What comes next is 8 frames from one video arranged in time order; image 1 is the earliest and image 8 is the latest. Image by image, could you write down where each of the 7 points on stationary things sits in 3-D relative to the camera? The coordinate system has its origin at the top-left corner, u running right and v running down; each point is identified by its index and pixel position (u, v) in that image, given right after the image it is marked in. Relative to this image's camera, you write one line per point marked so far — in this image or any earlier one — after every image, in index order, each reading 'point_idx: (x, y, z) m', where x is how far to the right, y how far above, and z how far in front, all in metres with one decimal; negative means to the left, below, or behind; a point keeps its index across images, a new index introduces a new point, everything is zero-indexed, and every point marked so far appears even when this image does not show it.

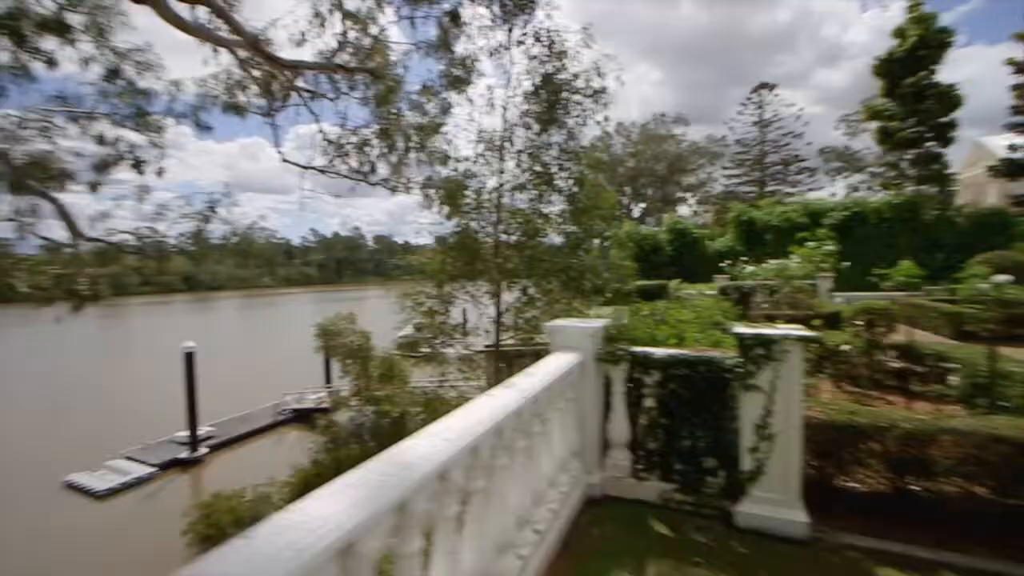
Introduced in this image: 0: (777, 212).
0: (+11.5, +3.3, +19.0) m
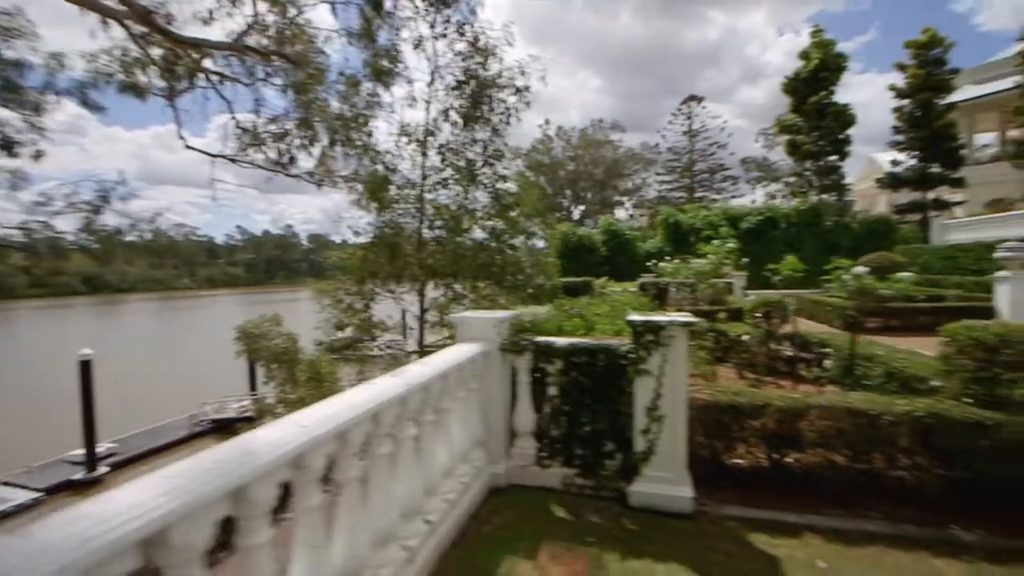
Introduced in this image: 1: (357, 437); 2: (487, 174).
0: (+8.8, +3.3, +20.3) m
1: (-0.7, -0.7, +2.0) m
2: (-0.4, +1.8, +6.9) m
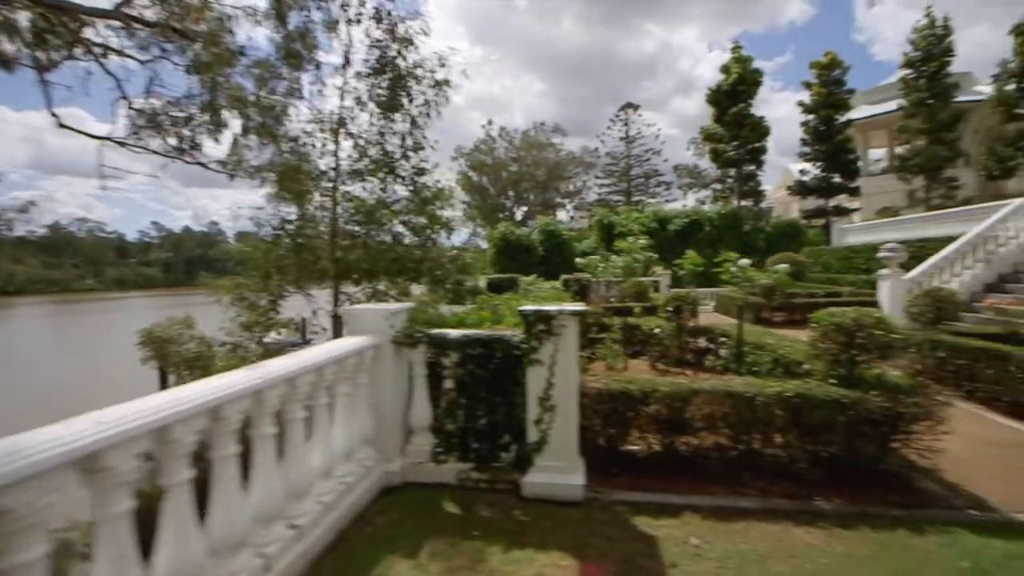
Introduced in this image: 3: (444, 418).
0: (+5.8, +3.4, +21.1) m
1: (-1.4, -0.6, +1.8) m
2: (-1.6, +1.8, +6.7) m
3: (-0.5, -1.0, +3.5) m
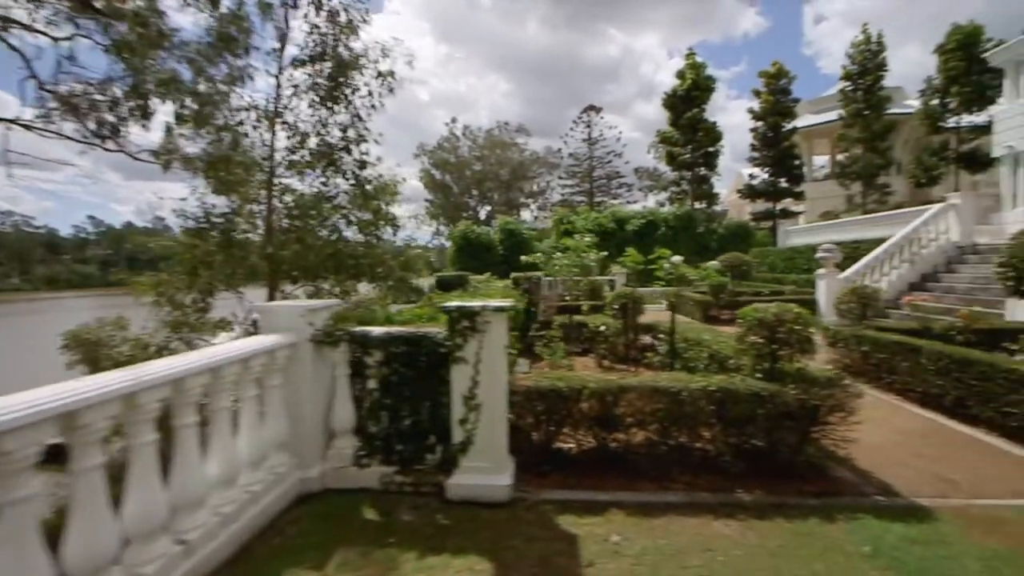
0: (+3.9, +3.4, +21.4) m
1: (-1.8, -0.6, +1.6) m
2: (-2.4, +1.9, +6.4) m
3: (-1.1, -1.0, +3.3) m
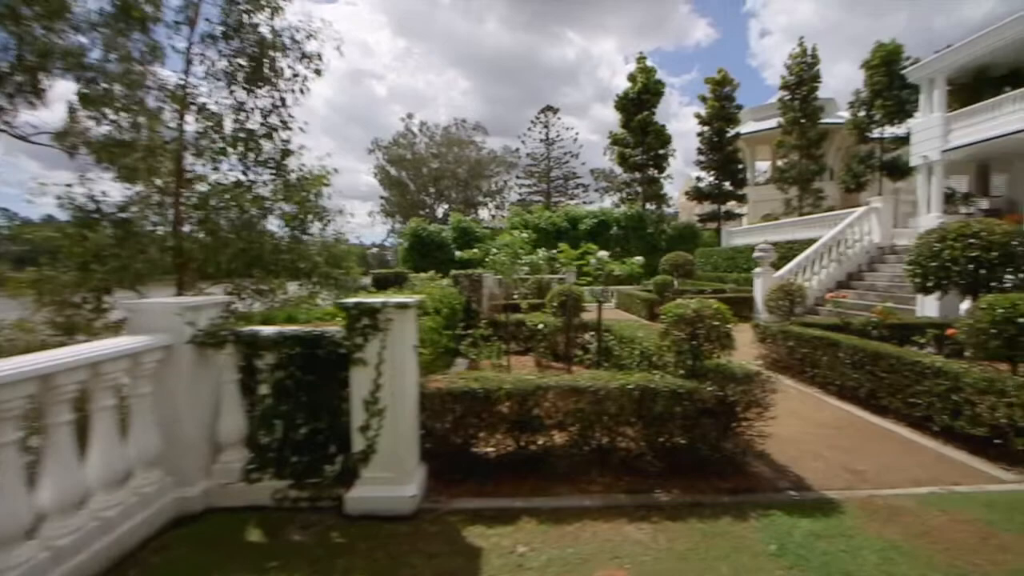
0: (+1.6, +3.5, +21.4) m
1: (-2.3, -0.6, +1.2) m
2: (-3.3, +1.9, +6.0) m
3: (-1.7, -1.0, +3.0) m
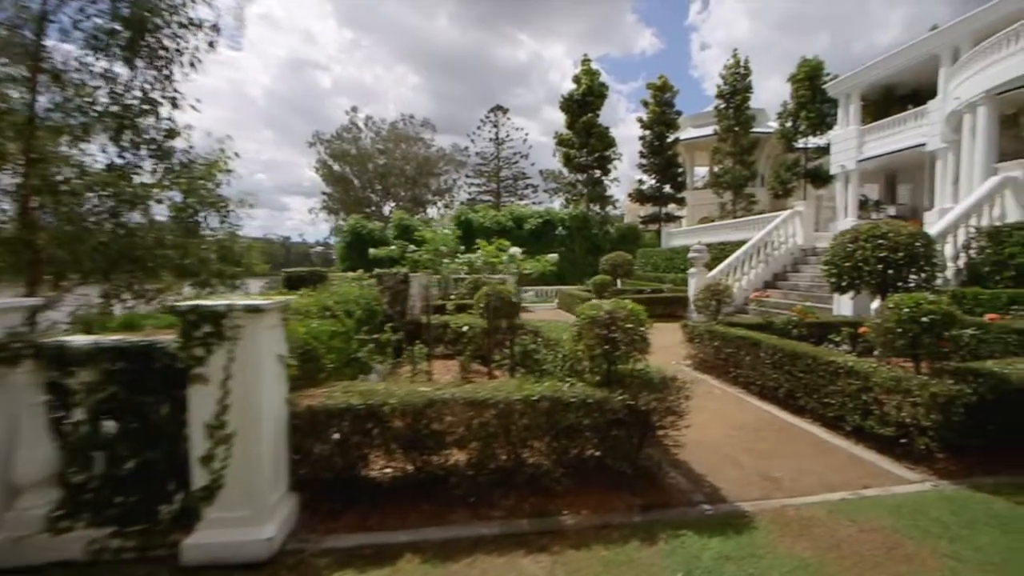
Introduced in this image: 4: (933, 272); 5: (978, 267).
0: (-1.1, +3.5, +21.1) m
1: (-2.7, -0.5, +0.6) m
2: (-4.3, +1.9, +5.2) m
3: (-2.4, -1.0, +2.4) m
4: (+5.8, +0.2, +6.0) m
5: (+7.7, +0.3, +7.2) m
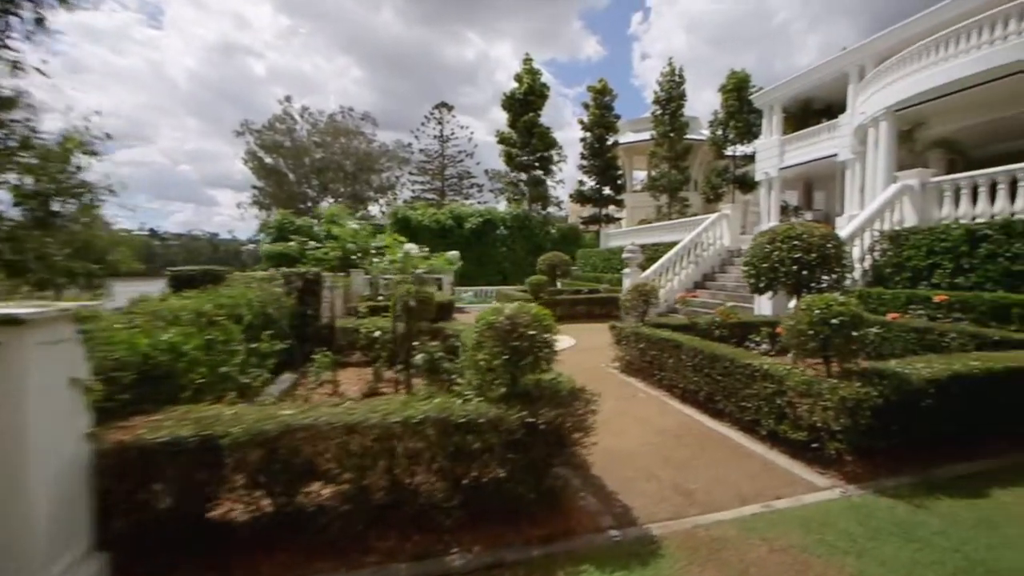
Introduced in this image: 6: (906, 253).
0: (-3.9, +3.5, +20.4) m
1: (-3.1, -0.6, -0.2) m
2: (-5.2, +1.9, +4.2) m
3: (-3.0, -1.0, +1.7) m
4: (+4.7, +0.2, +6.3) m
5: (+6.5, +0.3, +7.7) m
6: (+6.6, +0.6, +7.3) m
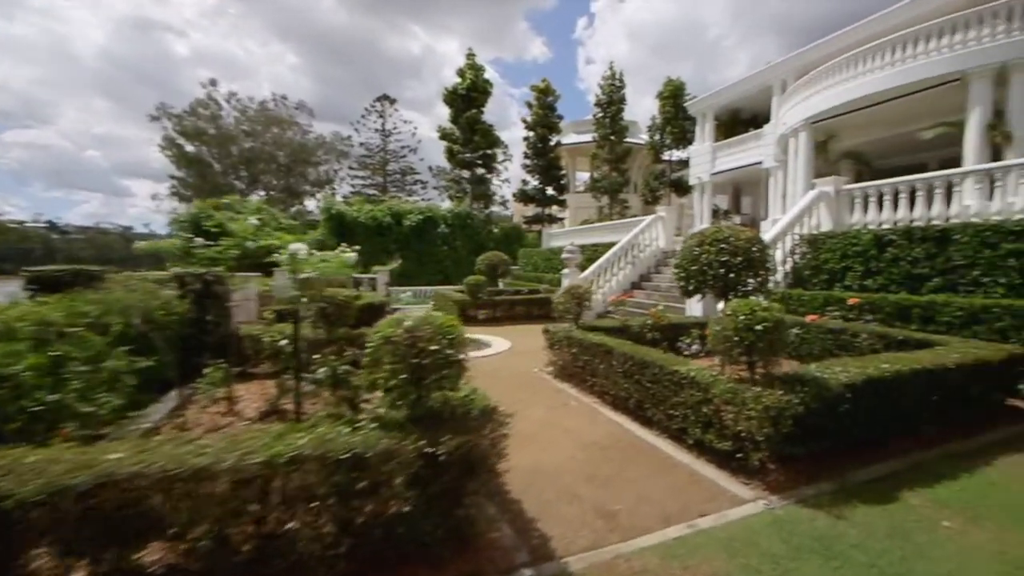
0: (-6.5, +3.5, +19.4) m
1: (-3.3, -0.6, -0.9) m
2: (-5.9, +1.9, +3.2) m
3: (-3.4, -1.0, +0.9) m
4: (+3.7, +0.2, +6.4) m
5: (+5.3, +0.3, +8.0) m
6: (+5.5, +0.6, +7.7) m
